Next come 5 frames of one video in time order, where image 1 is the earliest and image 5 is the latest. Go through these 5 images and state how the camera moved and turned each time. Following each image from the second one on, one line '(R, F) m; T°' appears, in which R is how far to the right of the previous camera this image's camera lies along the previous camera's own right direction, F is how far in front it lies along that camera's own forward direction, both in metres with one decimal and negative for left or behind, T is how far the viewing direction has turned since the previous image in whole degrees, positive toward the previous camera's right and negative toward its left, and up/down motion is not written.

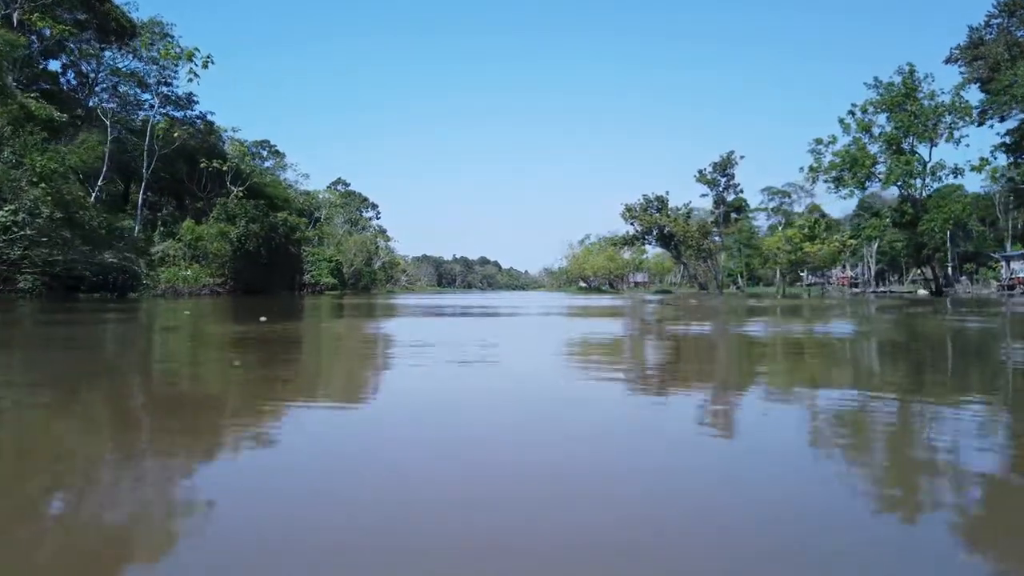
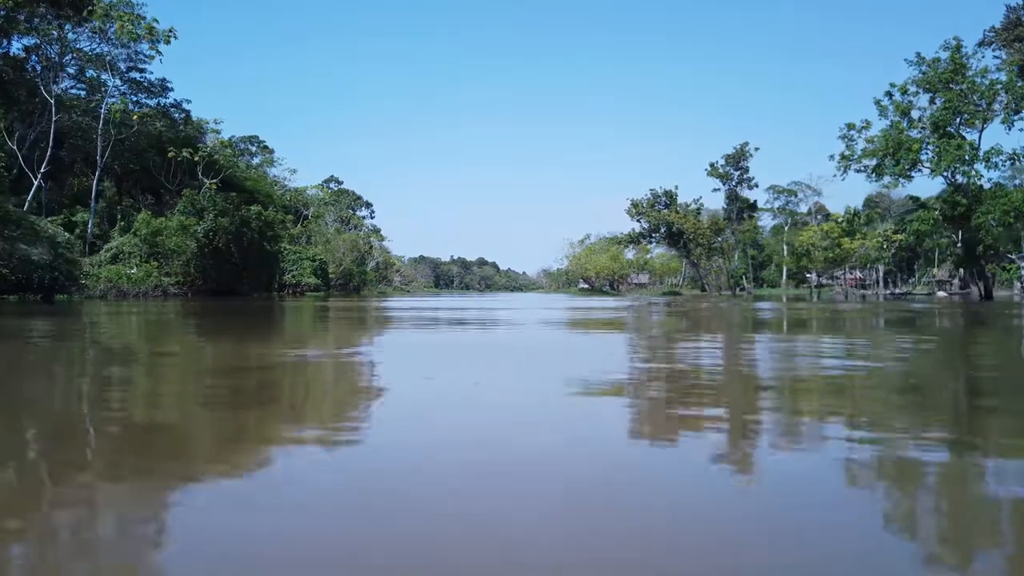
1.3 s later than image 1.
(0.0, +1.1) m; 0°
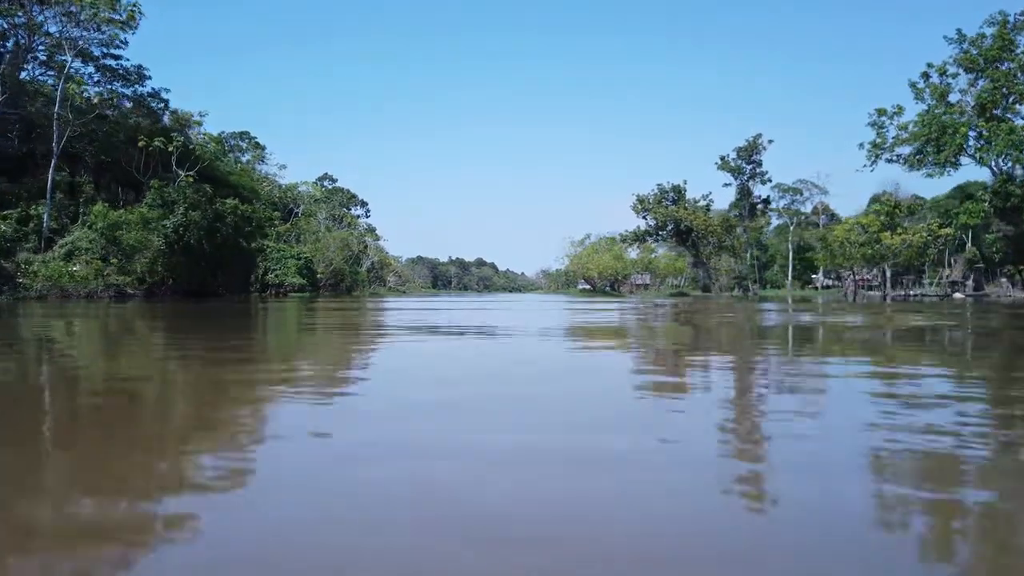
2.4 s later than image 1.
(0.0, +0.9) m; 0°
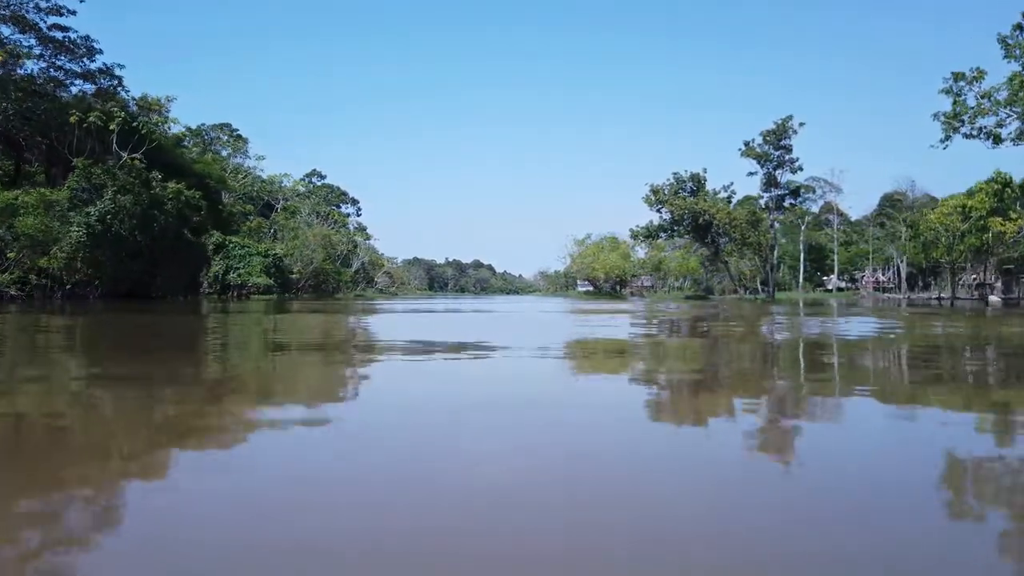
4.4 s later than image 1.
(0.0, +1.6) m; 0°
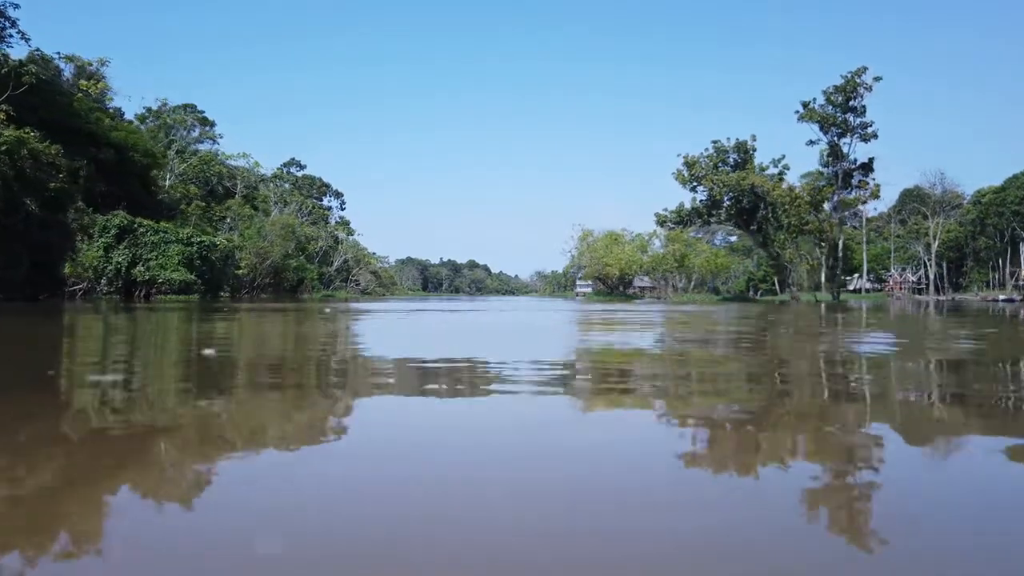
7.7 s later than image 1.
(0.0, +2.7) m; 0°
